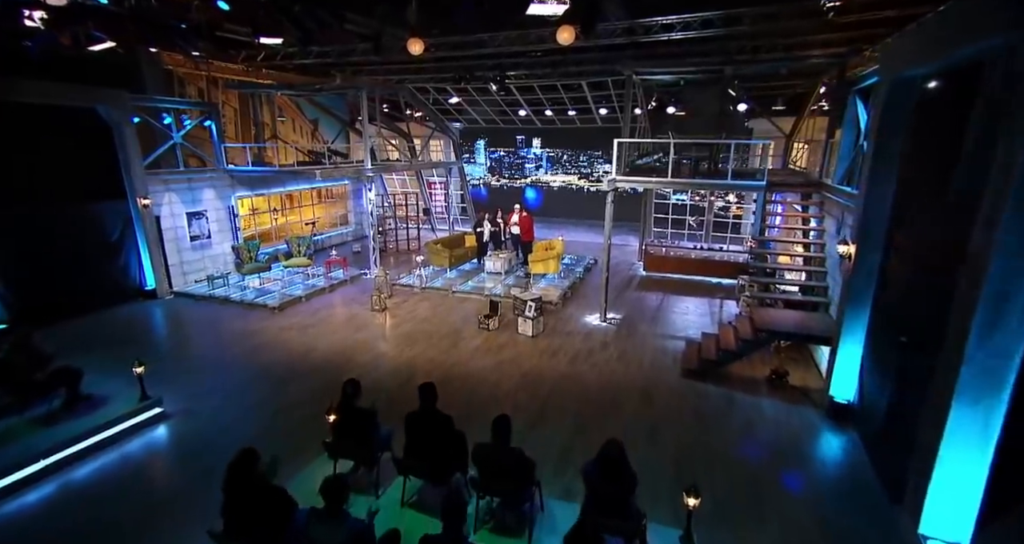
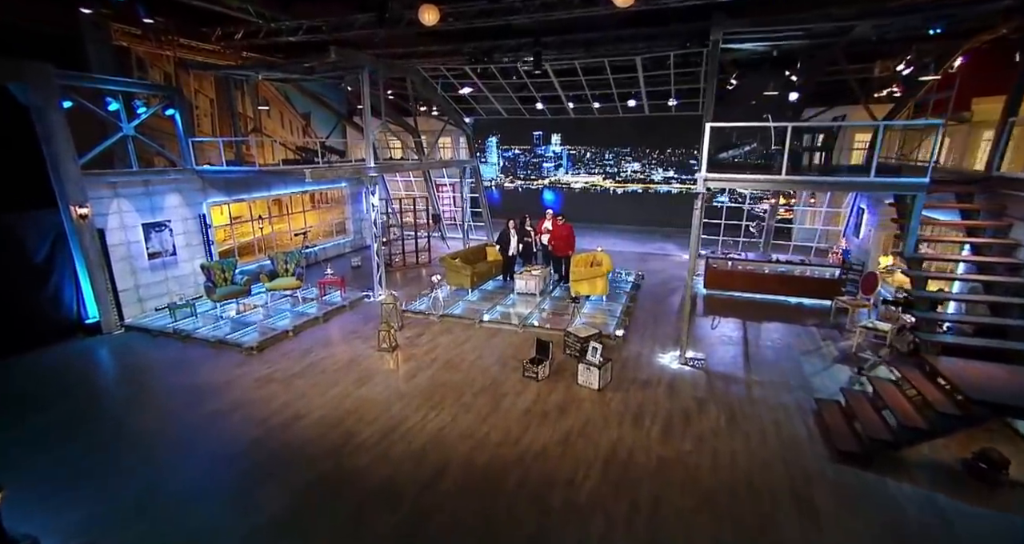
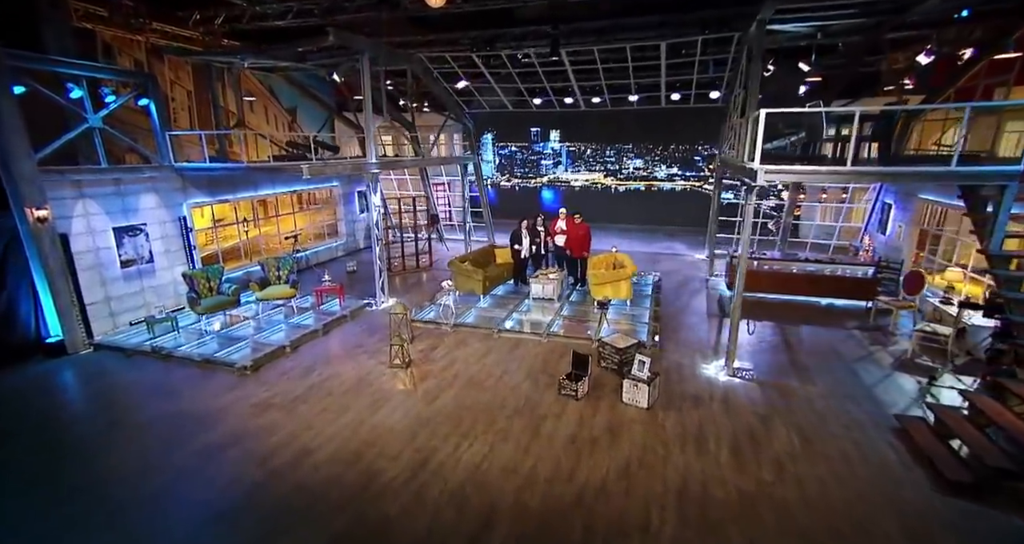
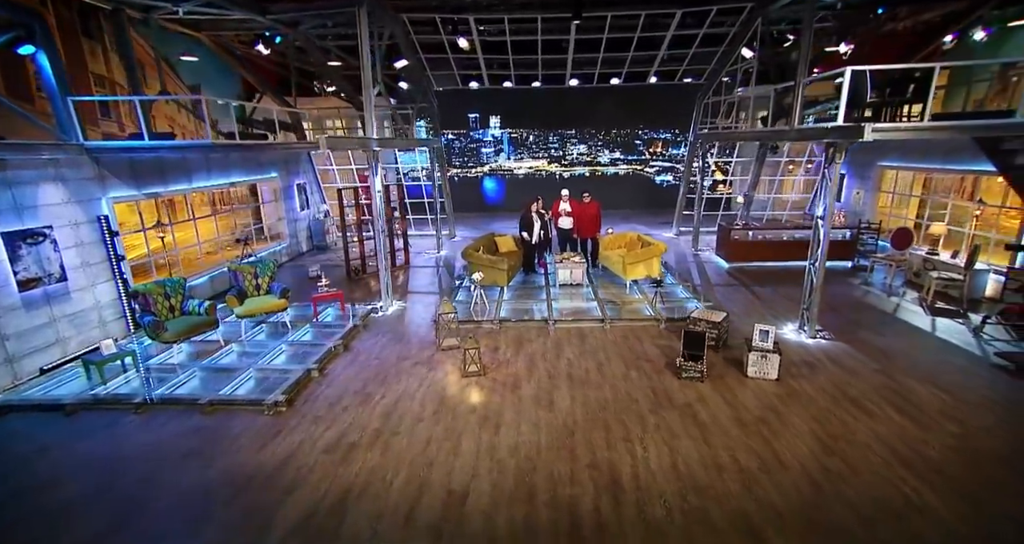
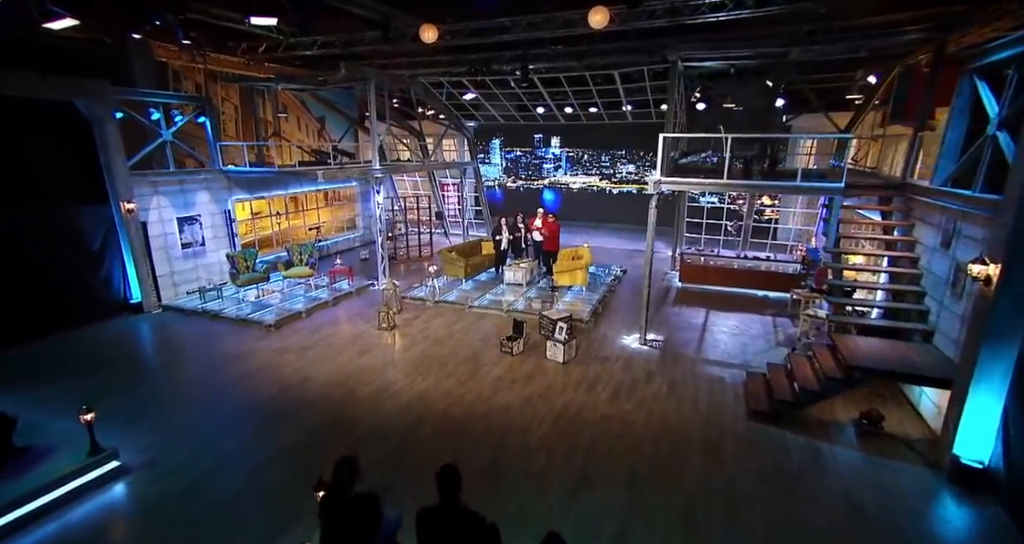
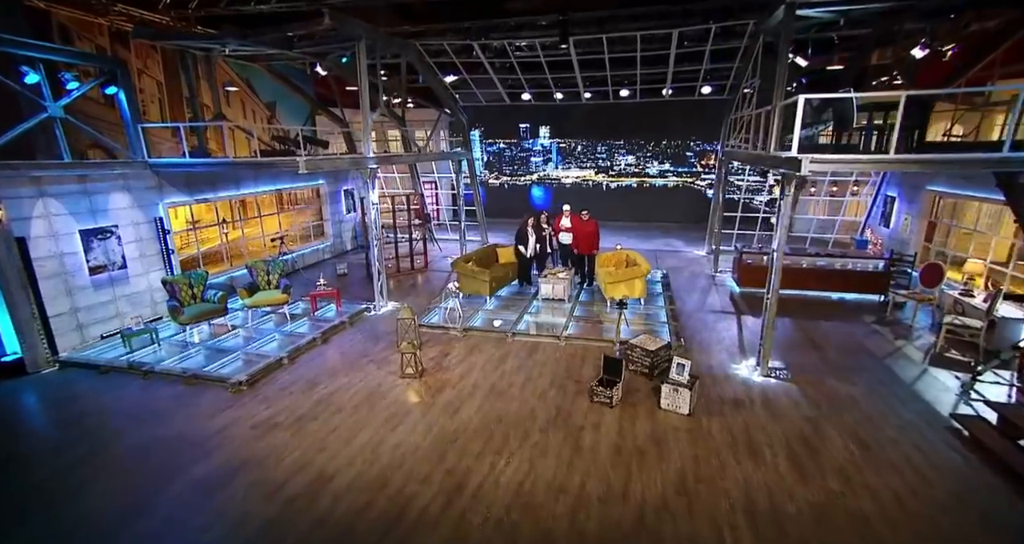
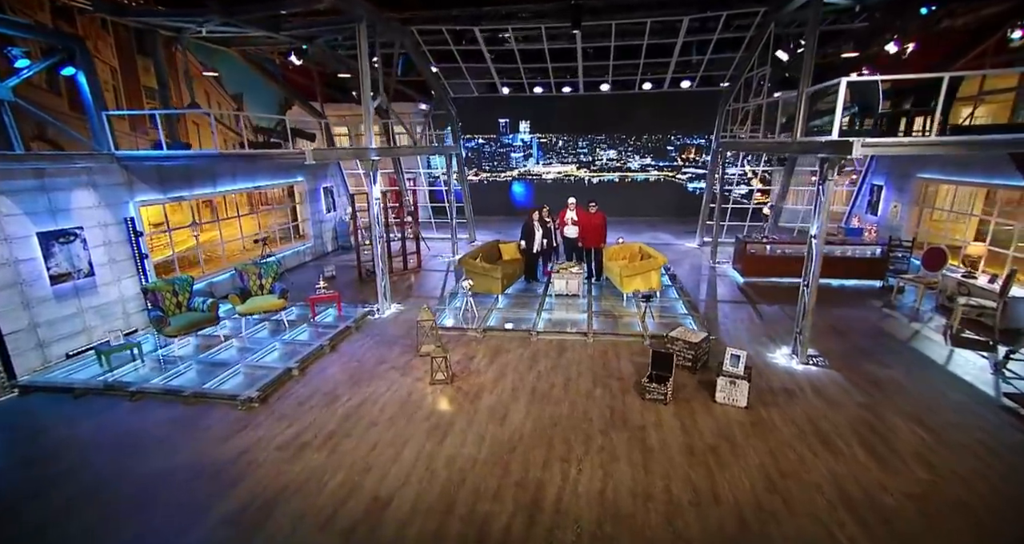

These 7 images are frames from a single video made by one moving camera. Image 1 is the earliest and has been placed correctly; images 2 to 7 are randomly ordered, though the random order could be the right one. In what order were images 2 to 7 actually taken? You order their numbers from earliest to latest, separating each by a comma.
5, 2, 3, 6, 7, 4
